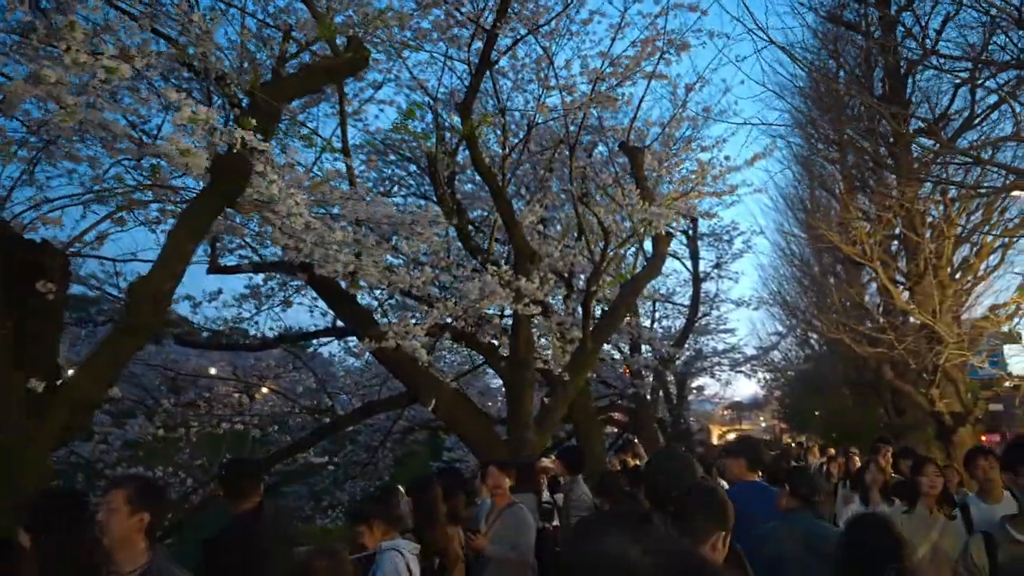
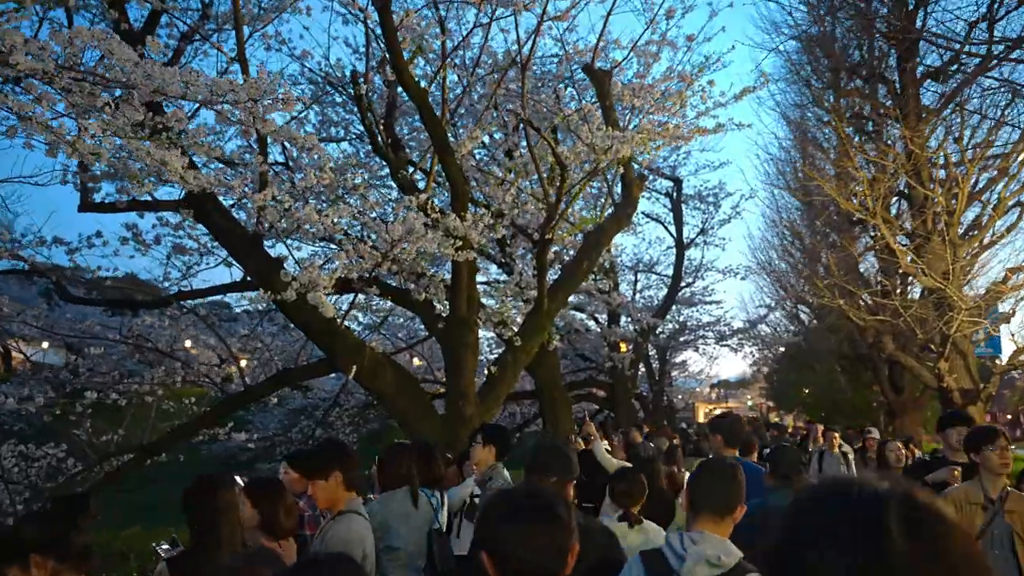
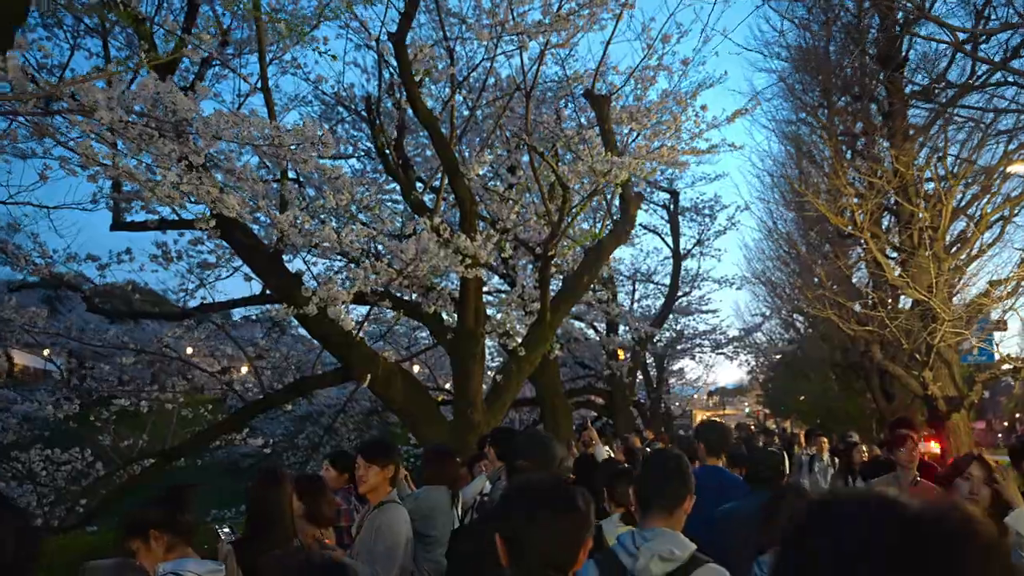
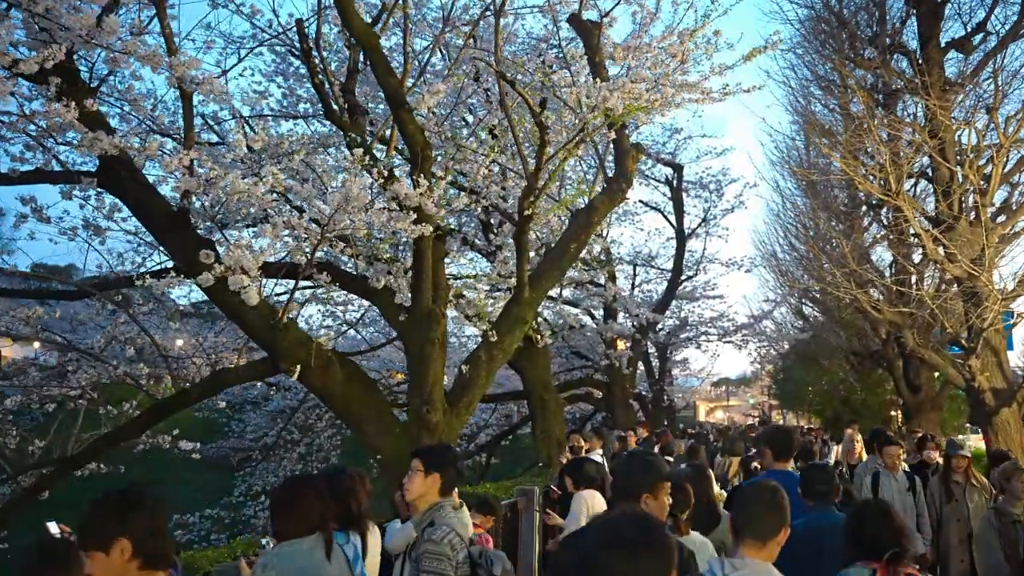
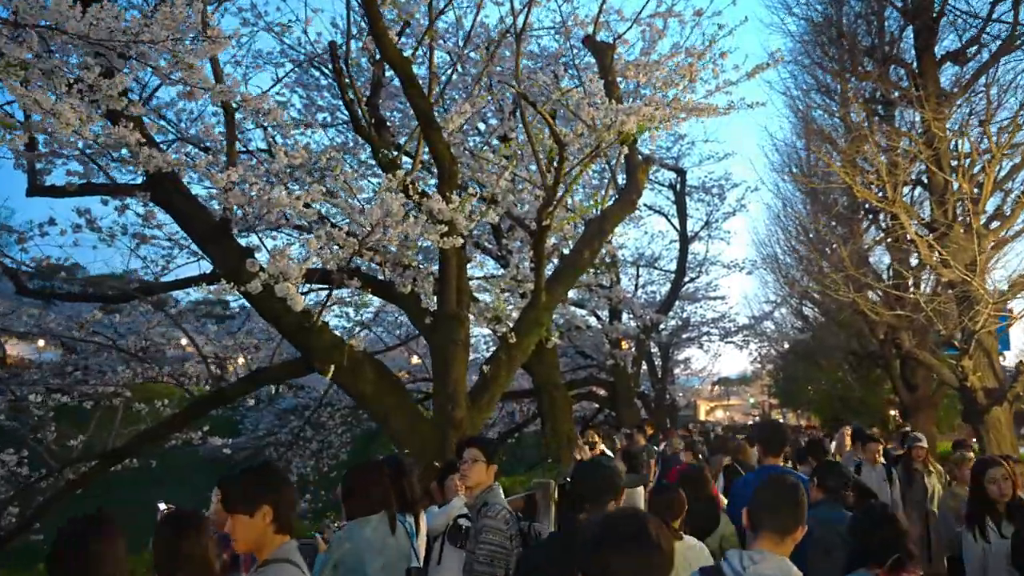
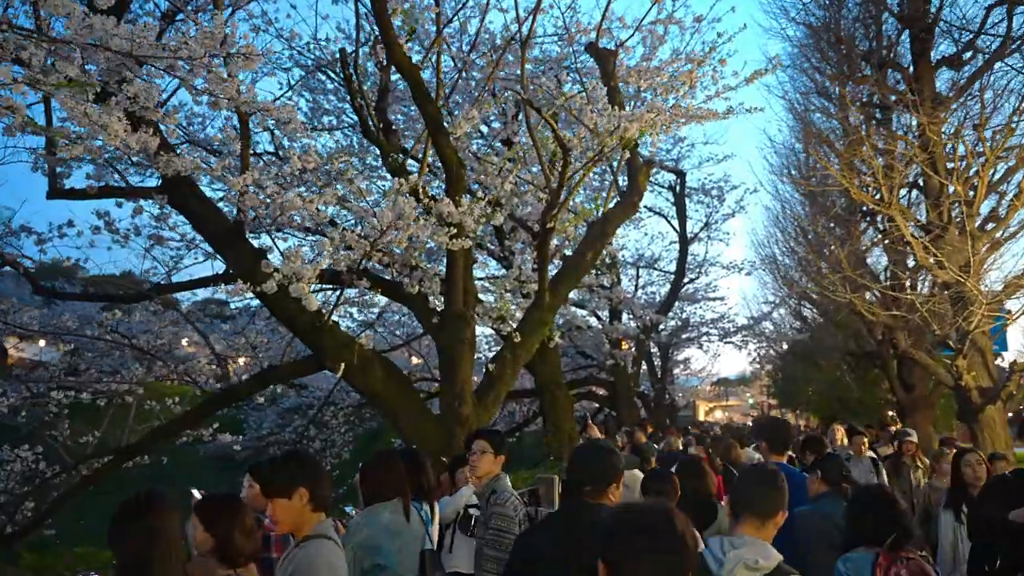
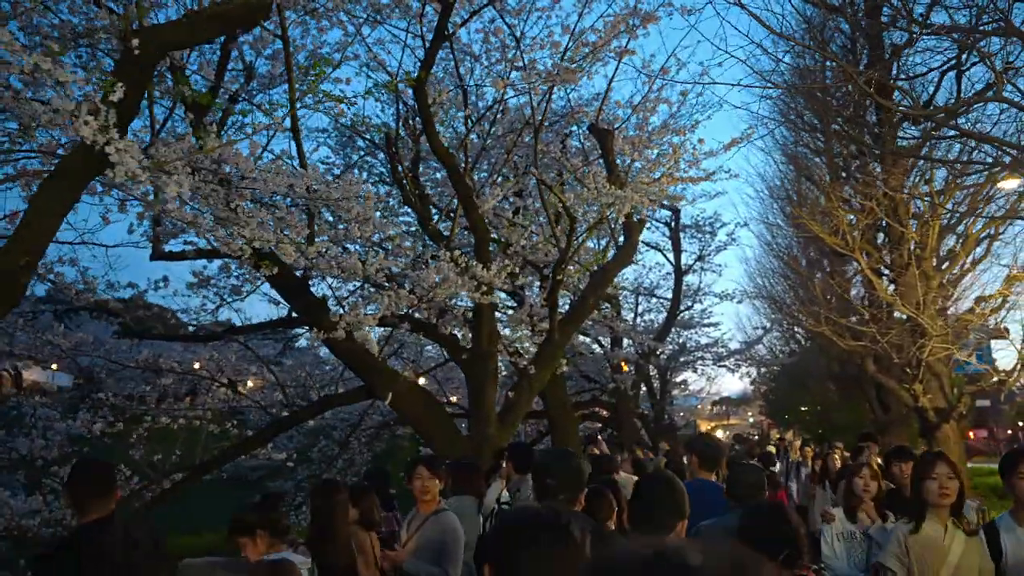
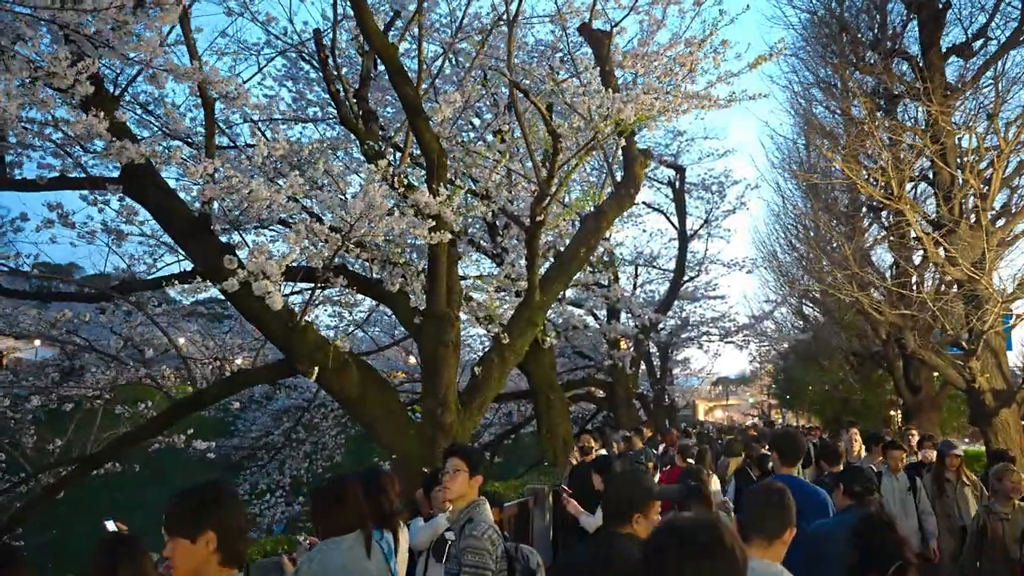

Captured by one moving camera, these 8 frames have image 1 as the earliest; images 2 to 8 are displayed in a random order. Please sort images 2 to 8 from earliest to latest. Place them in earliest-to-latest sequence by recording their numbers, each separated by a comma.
7, 3, 2, 6, 5, 8, 4
